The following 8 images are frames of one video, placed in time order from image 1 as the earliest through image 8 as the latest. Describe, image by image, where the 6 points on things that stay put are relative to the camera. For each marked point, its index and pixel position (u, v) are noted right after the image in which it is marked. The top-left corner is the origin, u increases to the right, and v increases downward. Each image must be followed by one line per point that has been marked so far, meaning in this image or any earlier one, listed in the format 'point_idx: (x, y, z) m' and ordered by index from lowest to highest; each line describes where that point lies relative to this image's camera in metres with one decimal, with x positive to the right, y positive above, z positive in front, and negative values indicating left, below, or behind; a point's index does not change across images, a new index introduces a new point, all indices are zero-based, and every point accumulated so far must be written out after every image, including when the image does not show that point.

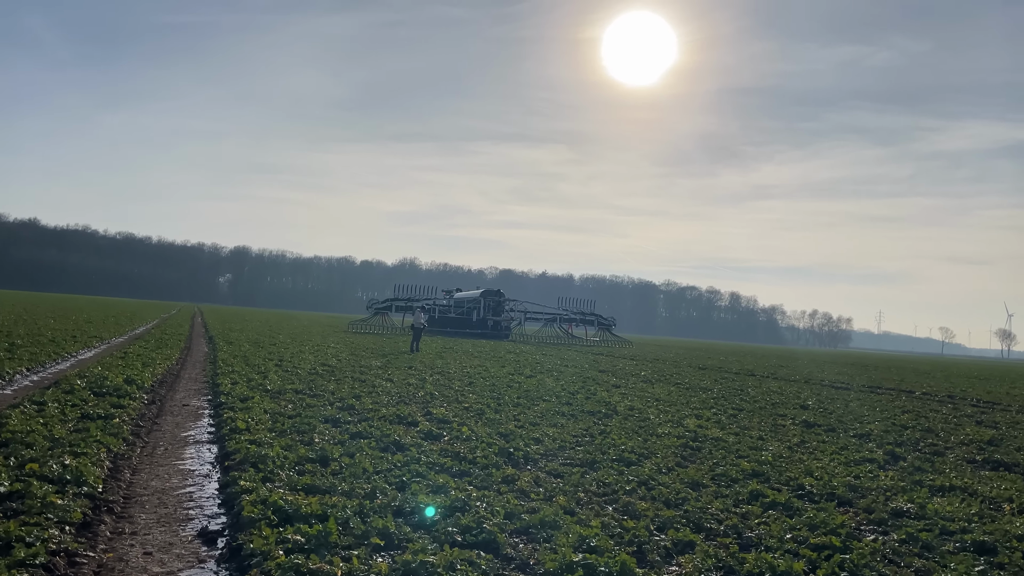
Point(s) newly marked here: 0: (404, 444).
0: (-2.0, -2.9, +15.2) m
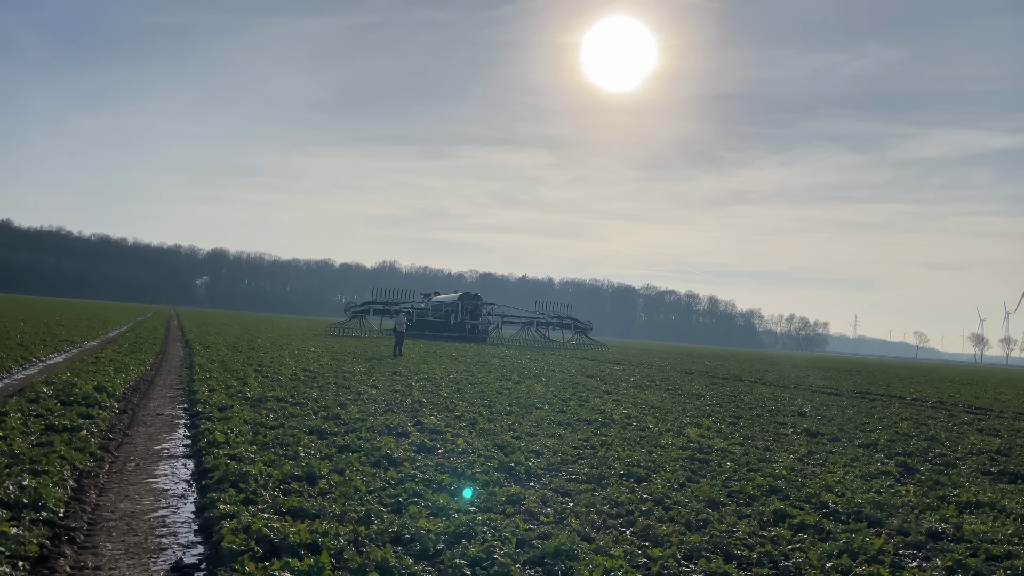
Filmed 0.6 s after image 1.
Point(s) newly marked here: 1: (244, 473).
0: (-2.0, -2.9, +14.1) m
1: (-3.9, -2.7, +11.8) m
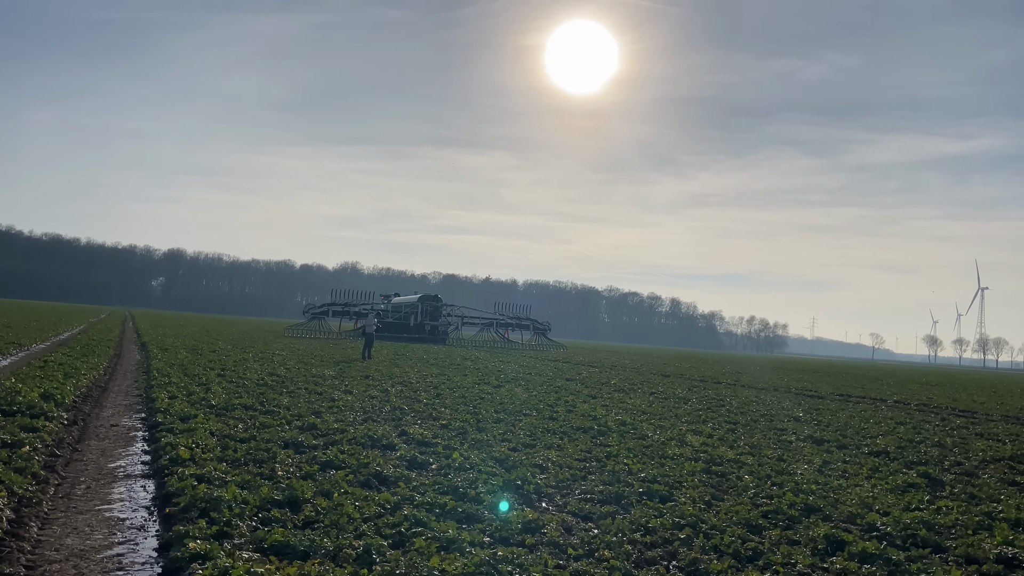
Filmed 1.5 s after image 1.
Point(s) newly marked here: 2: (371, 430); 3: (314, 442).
0: (-1.9, -2.9, +12.5) m
1: (-3.7, -2.6, +10.1) m
2: (-3.0, -3.0, +17.4) m
3: (-3.7, -2.9, +15.5) m
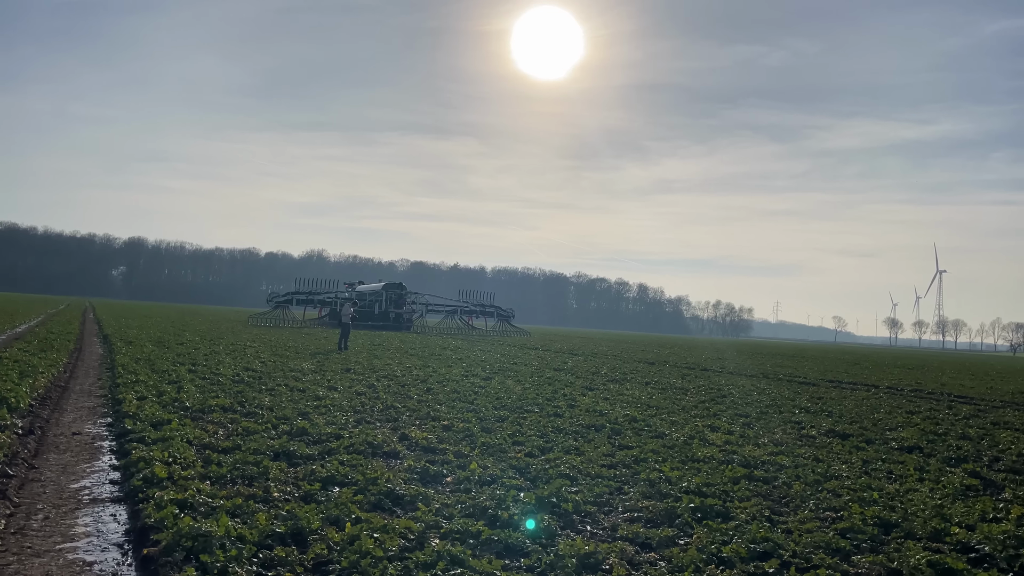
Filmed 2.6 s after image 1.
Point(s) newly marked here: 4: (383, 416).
0: (-1.4, -2.7, +10.8) m
1: (-3.1, -2.5, +8.3) m
2: (-2.7, -2.8, +15.7) m
3: (-3.4, -2.7, +13.7) m
4: (-3.0, -2.9, +18.8) m
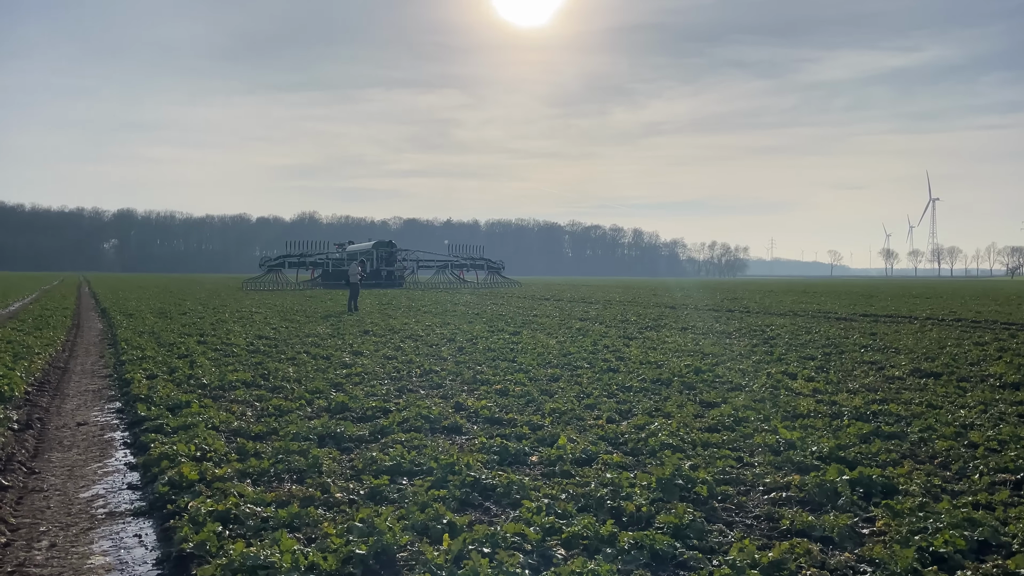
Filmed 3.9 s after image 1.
0: (-0.2, -2.1, +8.7) m
1: (-1.9, -2.1, +6.2) m
2: (-1.5, -2.0, +13.6) m
3: (-2.2, -2.0, +11.6) m
4: (-1.8, -1.9, +16.7) m
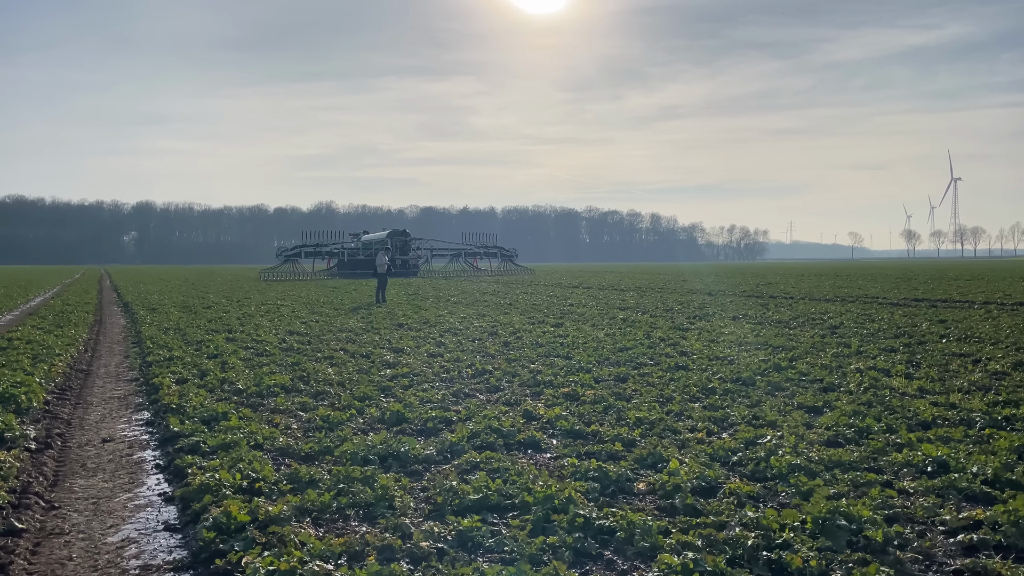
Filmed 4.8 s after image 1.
0: (+0.8, -2.1, +7.1) m
1: (-0.9, -2.1, +4.6) m
2: (-0.4, -1.9, +12.0) m
3: (-1.1, -2.0, +10.0) m
4: (-0.6, -1.8, +15.1) m
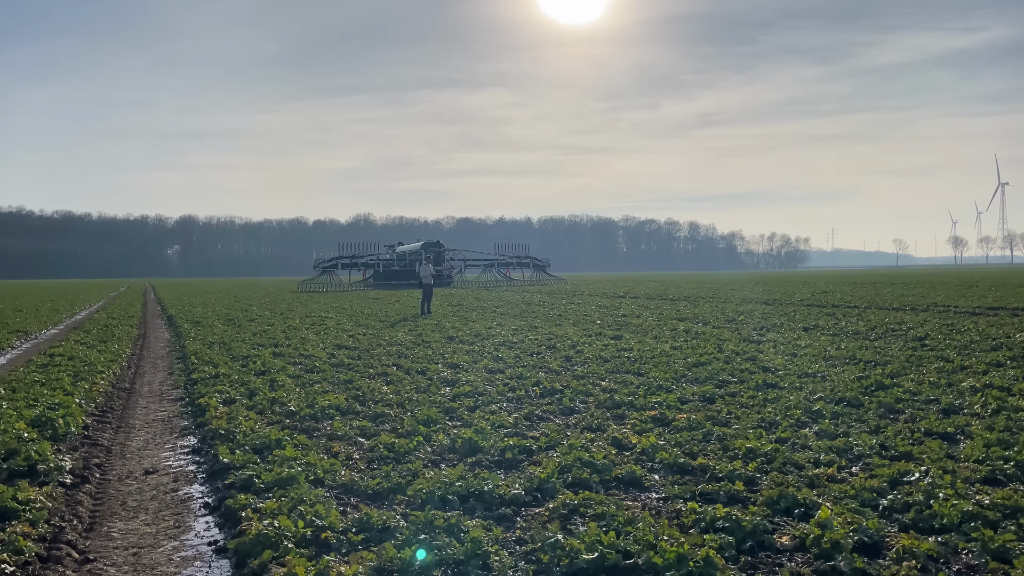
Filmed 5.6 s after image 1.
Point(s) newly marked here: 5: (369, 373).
0: (+1.8, -2.2, +5.6) m
1: (-0.1, -2.2, +3.2) m
2: (+0.8, -2.0, +10.5) m
3: (0.0, -2.1, +8.6) m
4: (+0.7, -2.0, +13.7) m
5: (-3.1, -1.9, +18.5) m
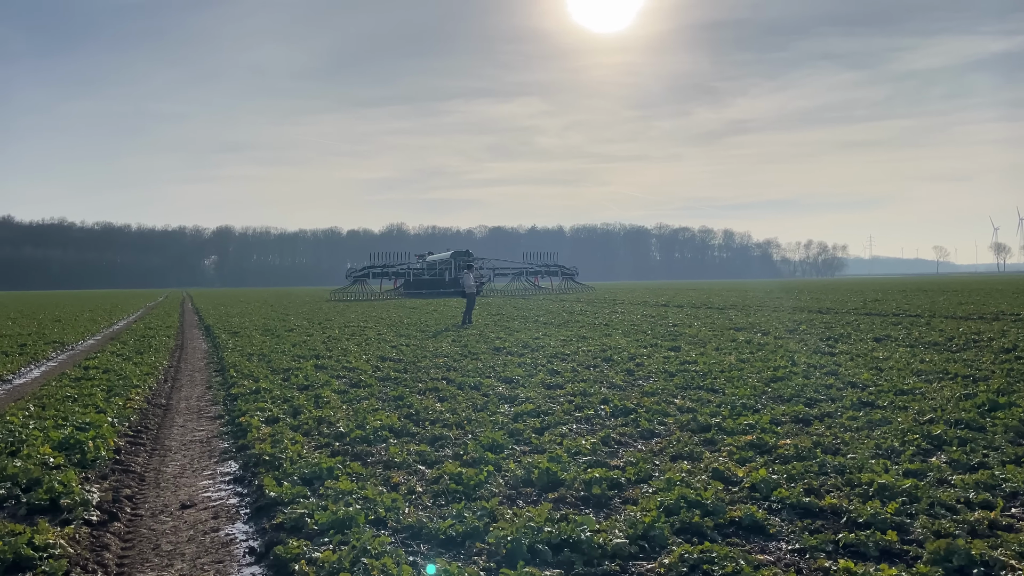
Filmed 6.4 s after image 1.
0: (+2.5, -2.2, +4.1) m
1: (+0.6, -2.2, +1.8) m
2: (+1.7, -2.1, +9.1) m
3: (+0.9, -2.2, +7.2) m
4: (+1.8, -2.1, +12.3) m
5: (-1.9, -2.1, +17.2) m
